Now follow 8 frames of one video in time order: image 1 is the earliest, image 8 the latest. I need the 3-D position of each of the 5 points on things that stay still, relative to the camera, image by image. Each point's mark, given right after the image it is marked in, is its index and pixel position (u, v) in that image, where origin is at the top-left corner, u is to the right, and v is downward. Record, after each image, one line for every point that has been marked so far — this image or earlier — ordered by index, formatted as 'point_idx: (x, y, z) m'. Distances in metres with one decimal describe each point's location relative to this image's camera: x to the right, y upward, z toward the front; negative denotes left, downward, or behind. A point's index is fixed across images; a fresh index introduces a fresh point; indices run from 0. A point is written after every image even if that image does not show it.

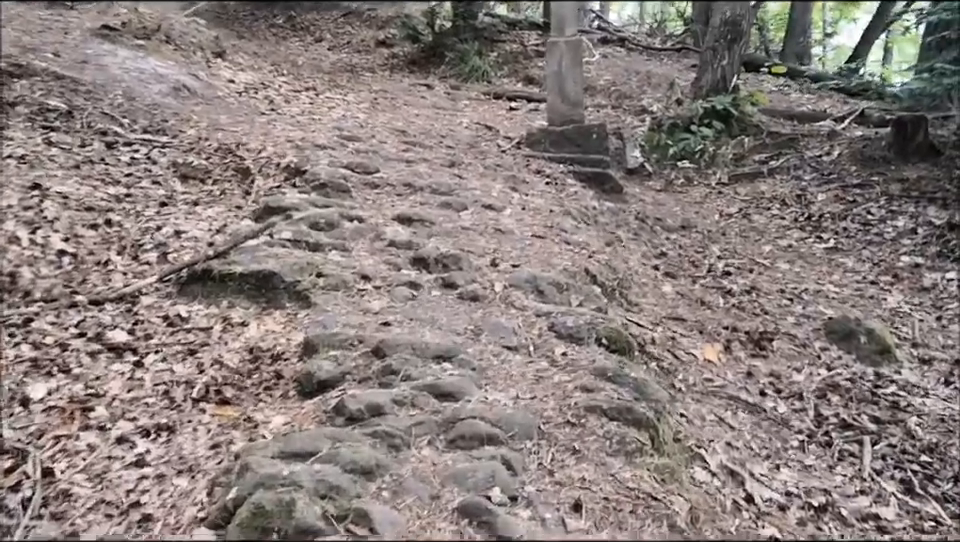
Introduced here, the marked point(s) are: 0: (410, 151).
0: (-0.5, +0.8, +6.6) m
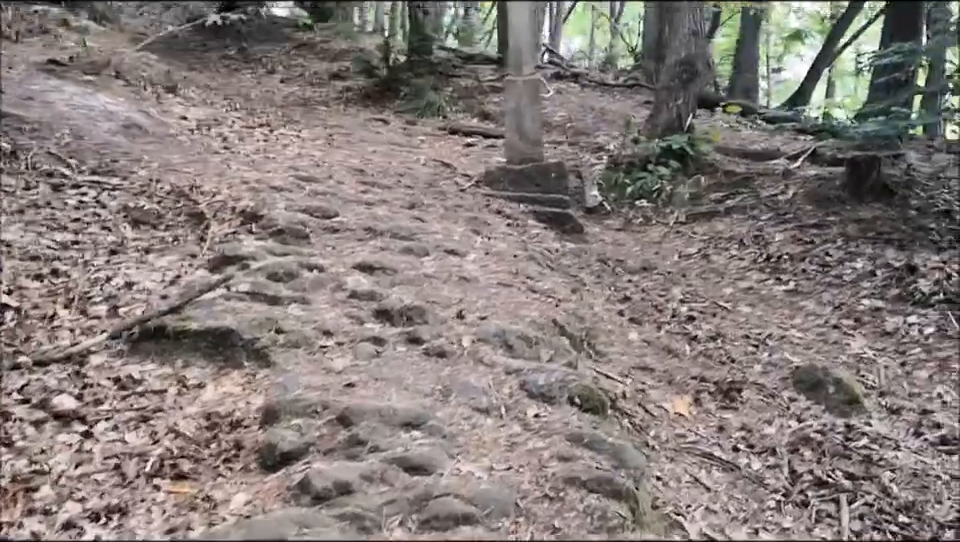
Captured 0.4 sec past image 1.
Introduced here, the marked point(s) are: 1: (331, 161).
0: (-0.8, +0.5, +6.5) m
1: (-1.2, +0.9, +7.7) m
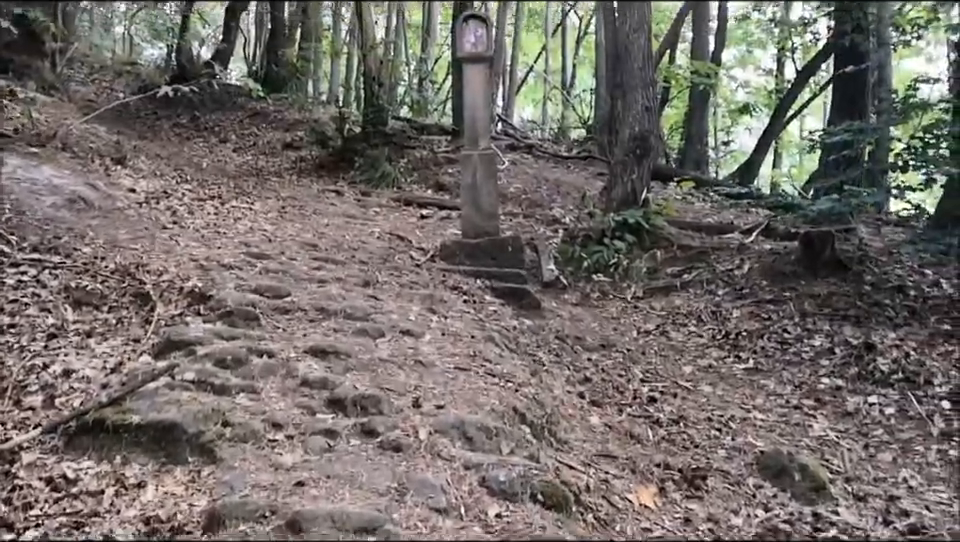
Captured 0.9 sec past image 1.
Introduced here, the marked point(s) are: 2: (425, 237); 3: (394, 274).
0: (-1.1, 0.0, +6.3) m
1: (-1.6, +0.3, +7.5) m
2: (-0.5, +0.3, +8.9) m
3: (-0.6, 0.0, +6.6) m
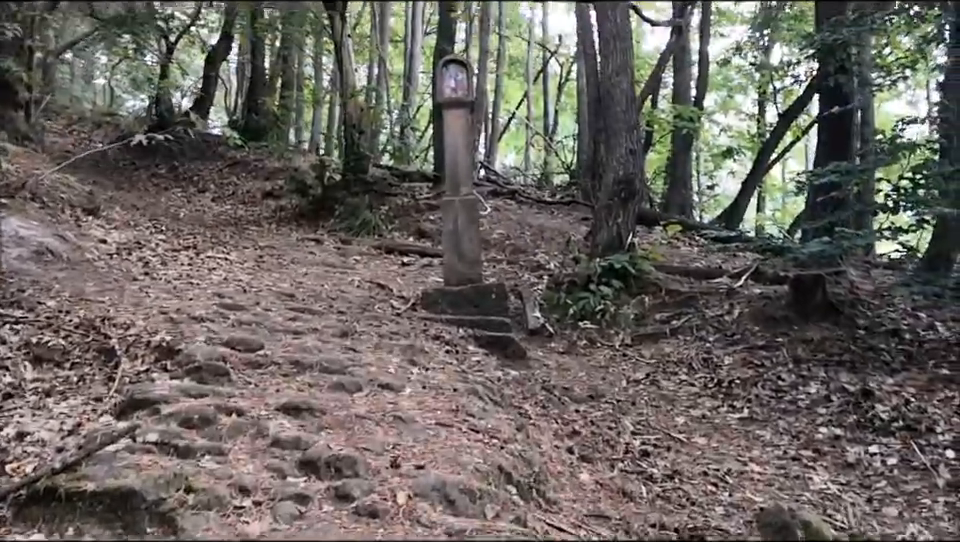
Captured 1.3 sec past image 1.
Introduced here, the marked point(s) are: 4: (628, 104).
0: (-1.2, -0.3, +6.1) m
1: (-1.7, -0.1, +7.3) m
2: (-0.7, -0.1, +8.6) m
3: (-0.7, -0.4, +6.4) m
4: (+1.3, +1.5, +8.3) m
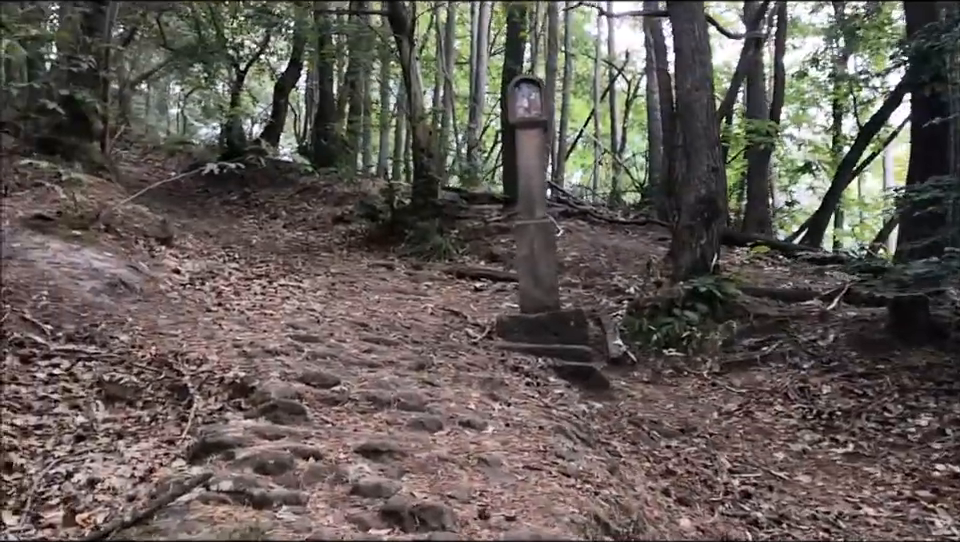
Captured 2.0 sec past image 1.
0: (-0.7, -0.5, +5.9) m
1: (-1.1, -0.3, +7.1) m
2: (0.0, -0.4, +8.4) m
3: (-0.2, -0.5, +6.2) m
4: (+1.9, +1.3, +7.9) m
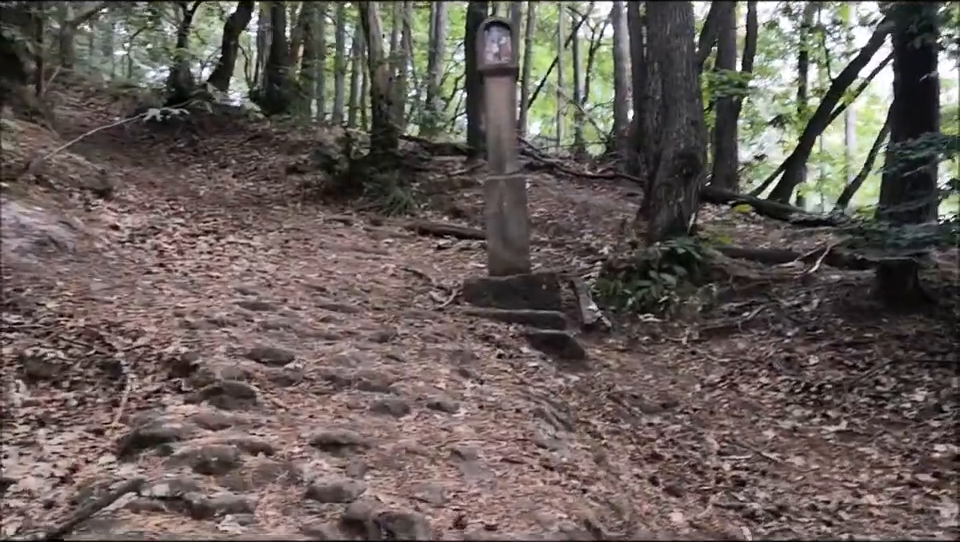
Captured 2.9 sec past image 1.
0: (-0.9, -0.3, +5.4) m
1: (-1.3, 0.0, +6.6) m
2: (-0.3, 0.0, +7.9) m
3: (-0.4, -0.3, +5.7) m
4: (+1.6, +1.6, +7.4) m
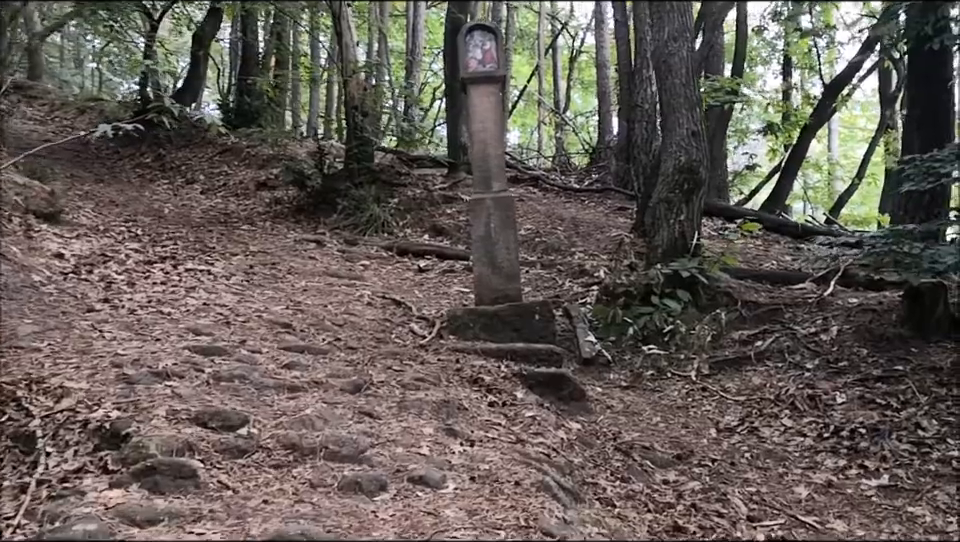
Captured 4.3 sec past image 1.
0: (-0.9, -0.5, +4.7) m
1: (-1.4, -0.2, +5.9) m
2: (-0.4, -0.2, +7.2) m
3: (-0.5, -0.5, +5.0) m
4: (+1.5, +1.4, +6.8) m
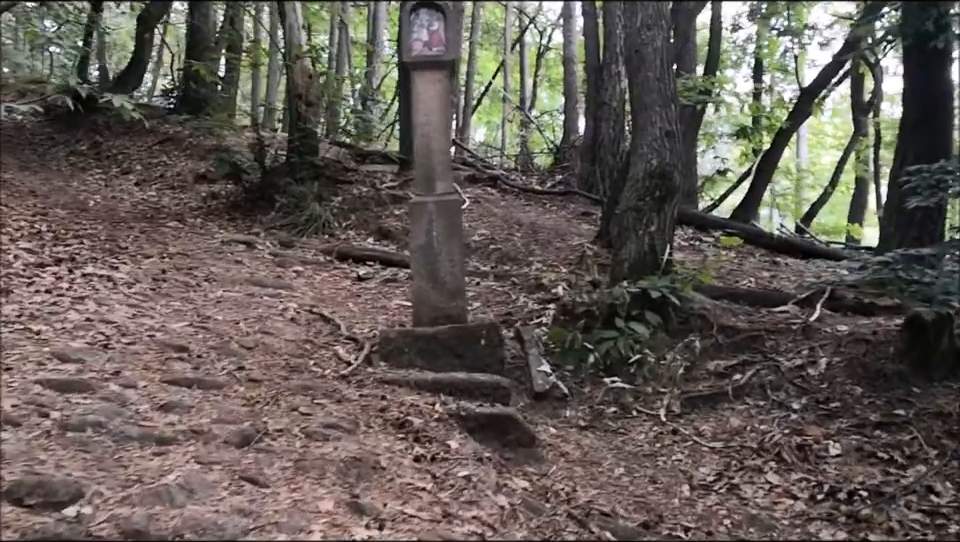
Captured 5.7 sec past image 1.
0: (-1.2, -0.5, +3.7) m
1: (-1.8, -0.3, +4.9) m
2: (-0.8, -0.3, +6.3) m
3: (-0.8, -0.6, +4.1) m
4: (+1.2, +1.3, +6.0) m
